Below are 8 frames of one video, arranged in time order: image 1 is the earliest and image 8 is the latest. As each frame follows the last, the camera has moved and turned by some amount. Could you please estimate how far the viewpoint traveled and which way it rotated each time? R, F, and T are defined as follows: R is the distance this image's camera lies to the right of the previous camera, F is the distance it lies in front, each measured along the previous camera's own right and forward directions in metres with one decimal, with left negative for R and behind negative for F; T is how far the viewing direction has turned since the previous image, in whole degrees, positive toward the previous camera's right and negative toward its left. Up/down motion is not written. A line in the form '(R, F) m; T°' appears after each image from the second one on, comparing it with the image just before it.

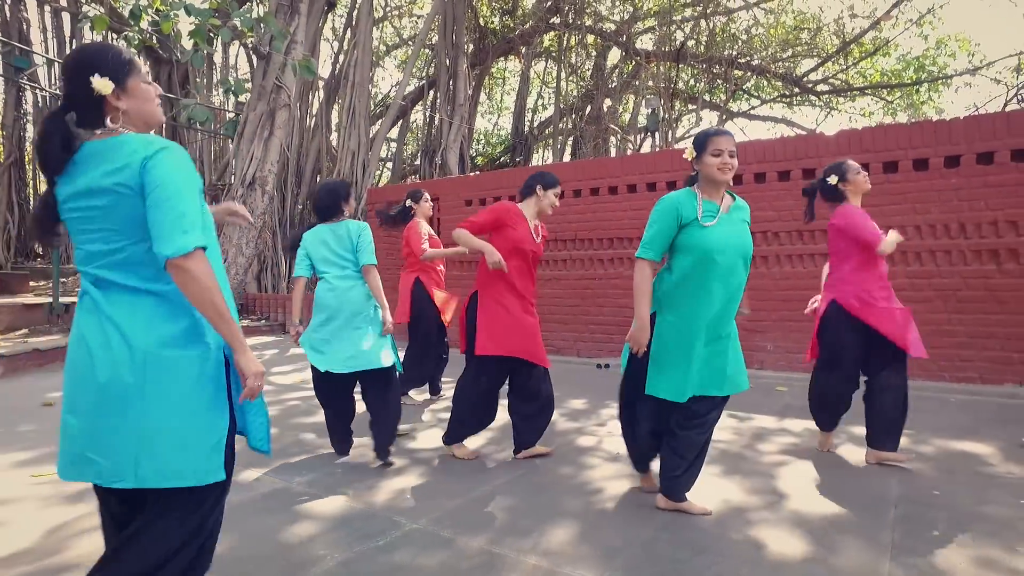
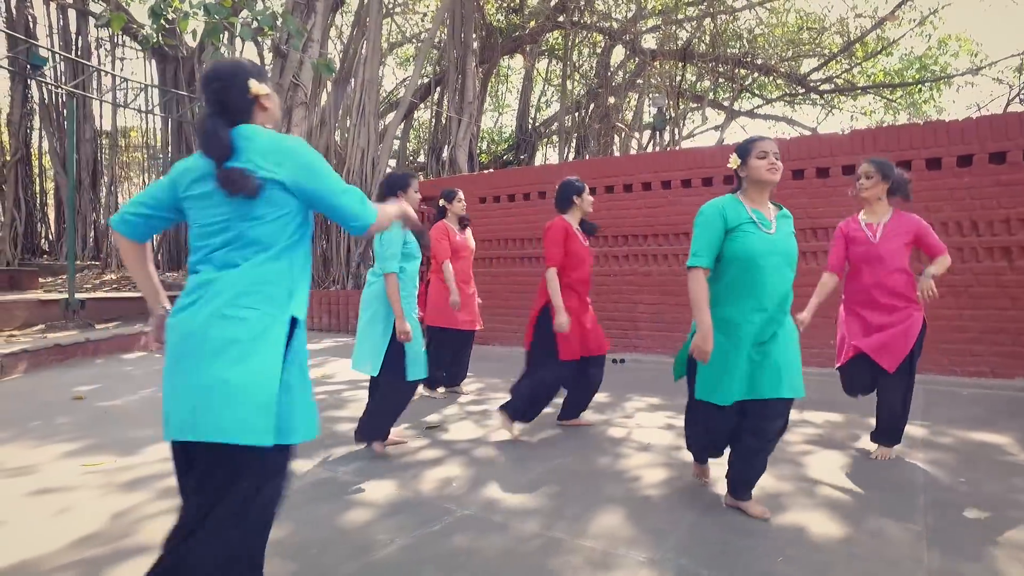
(-0.2, -0.1) m; 0°
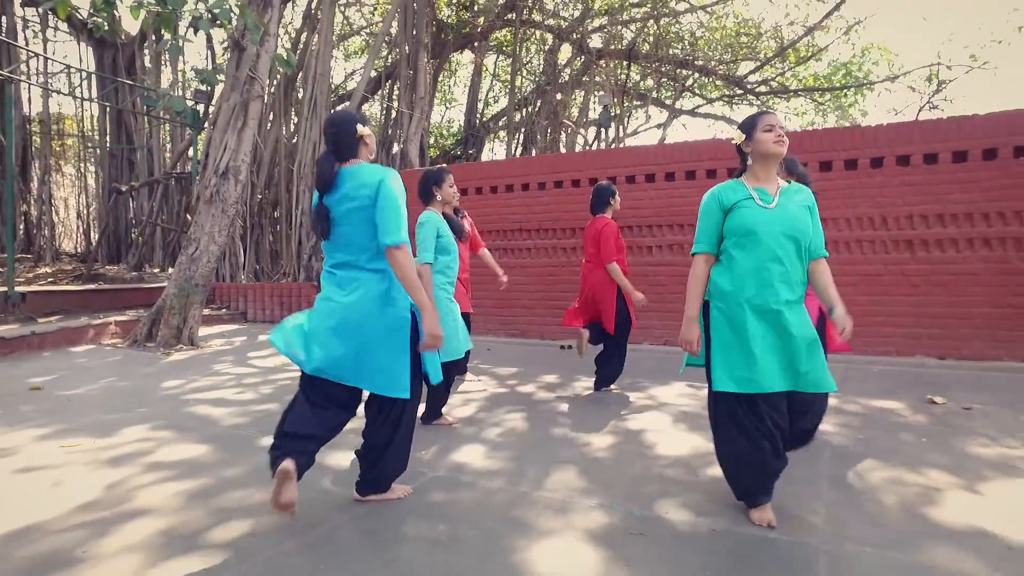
(-0.1, -0.3) m; +5°
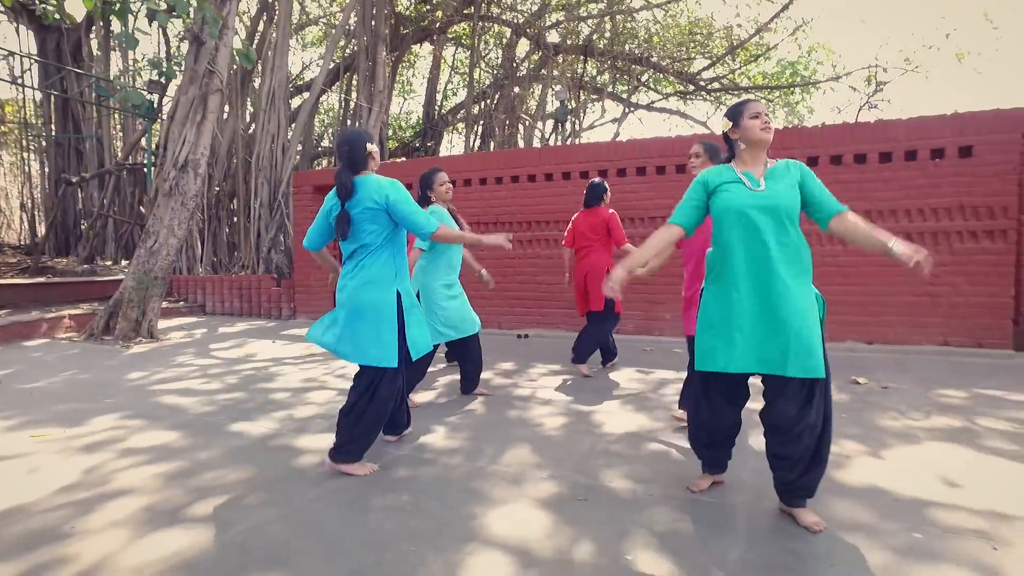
(0.0, -0.2) m; +3°
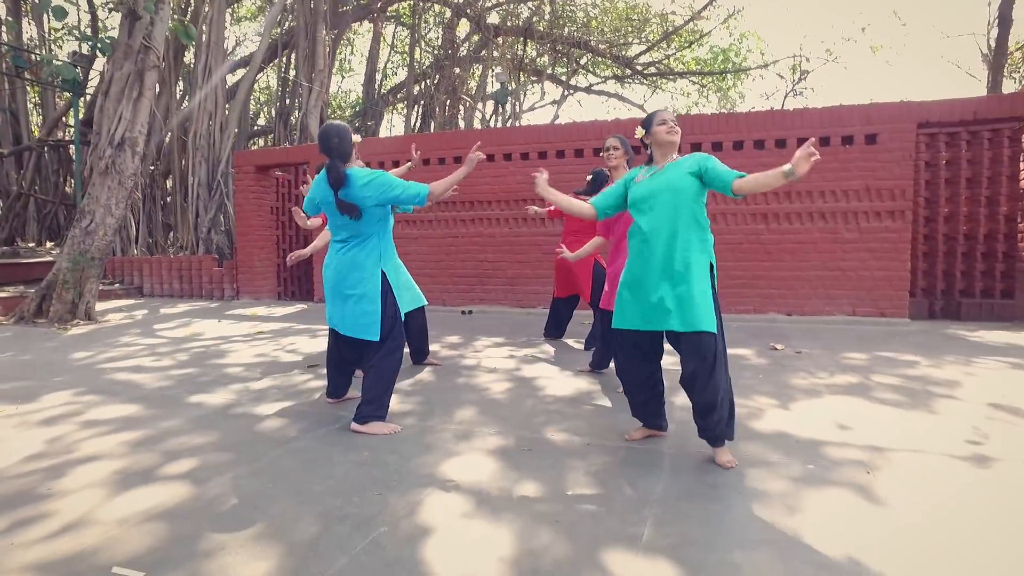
(0.0, -0.2) m; +5°
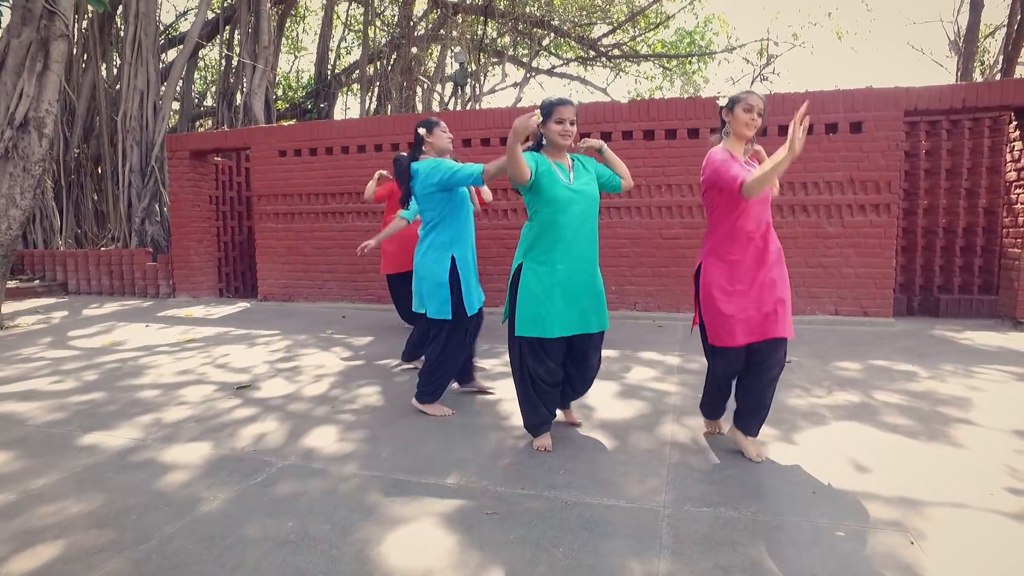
(0.0, +0.5) m; +3°
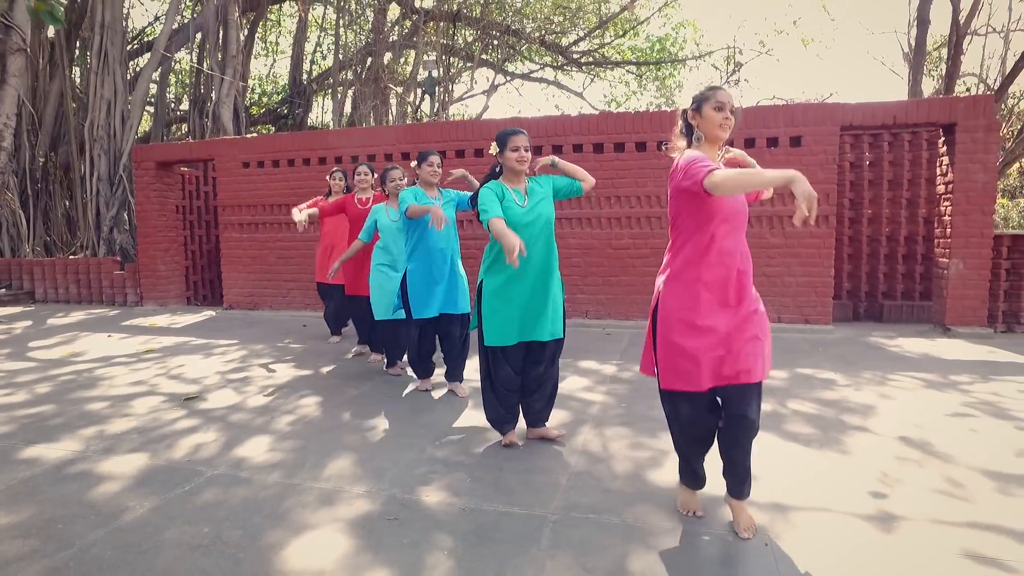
(+0.3, -0.2) m; +1°
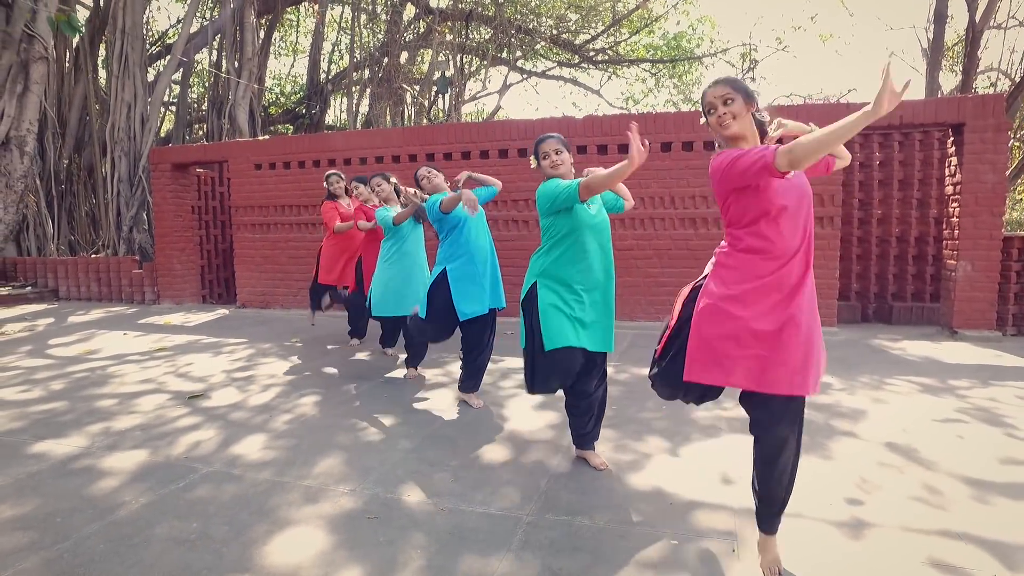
(+0.2, -0.1) m; -2°
